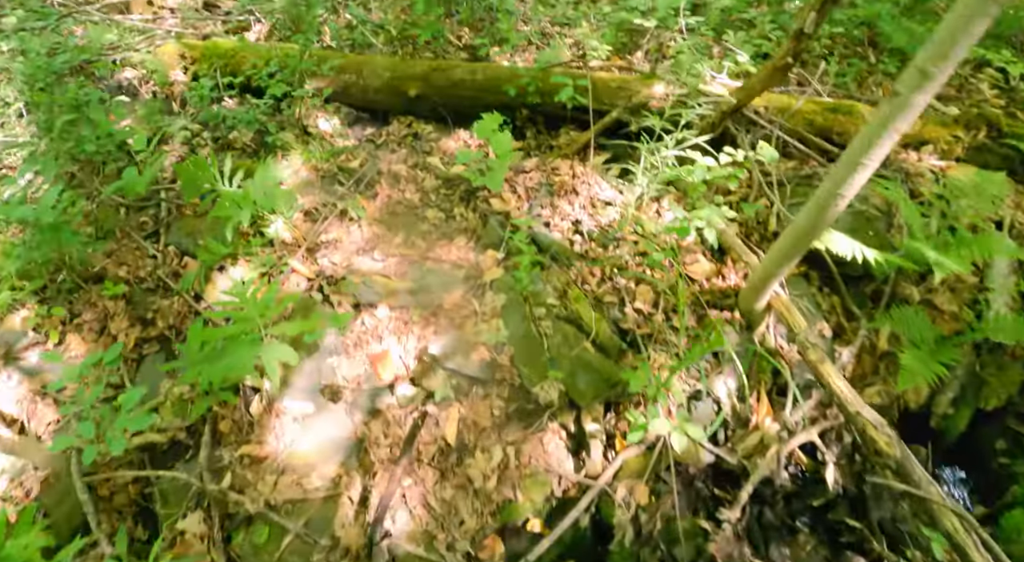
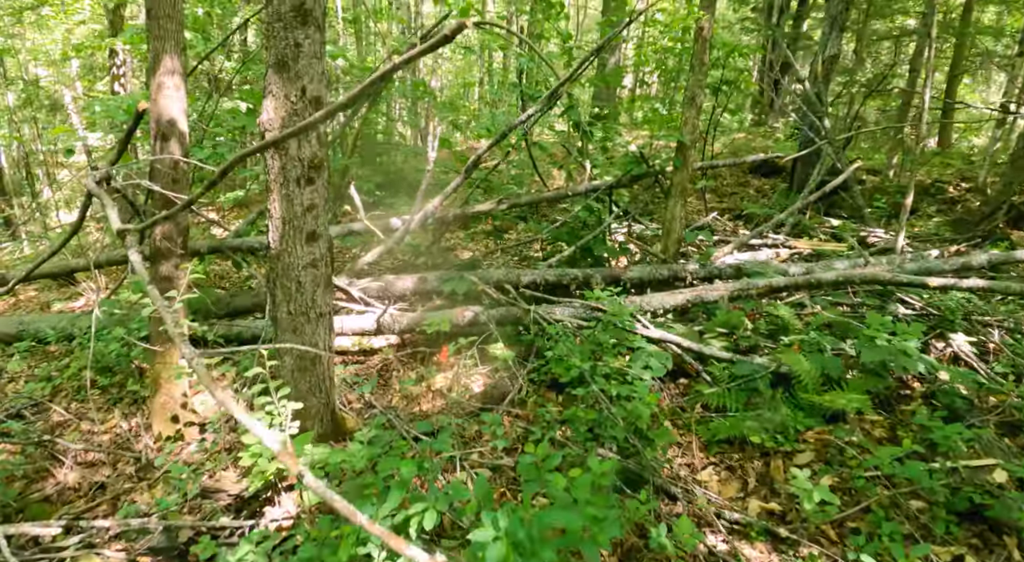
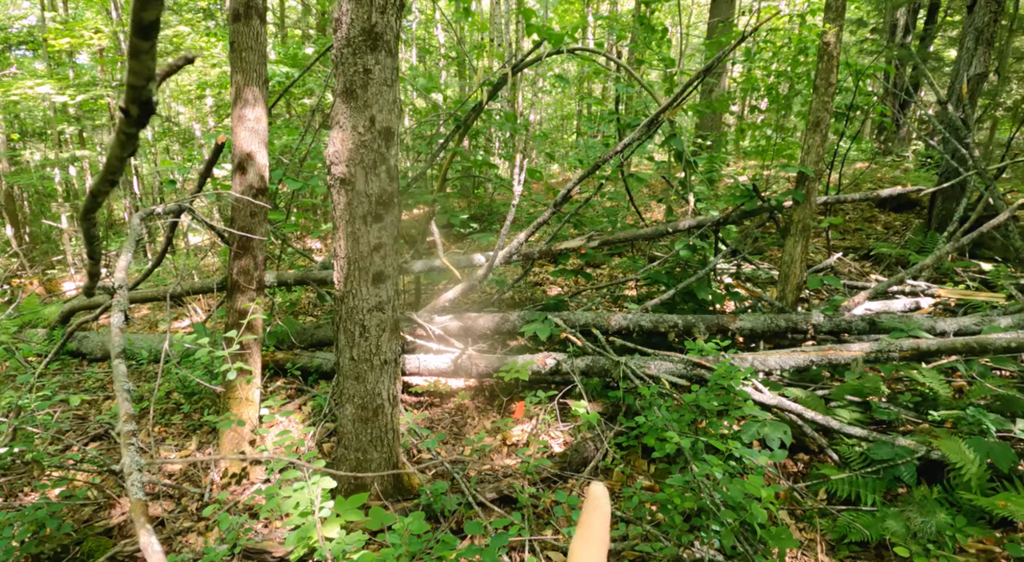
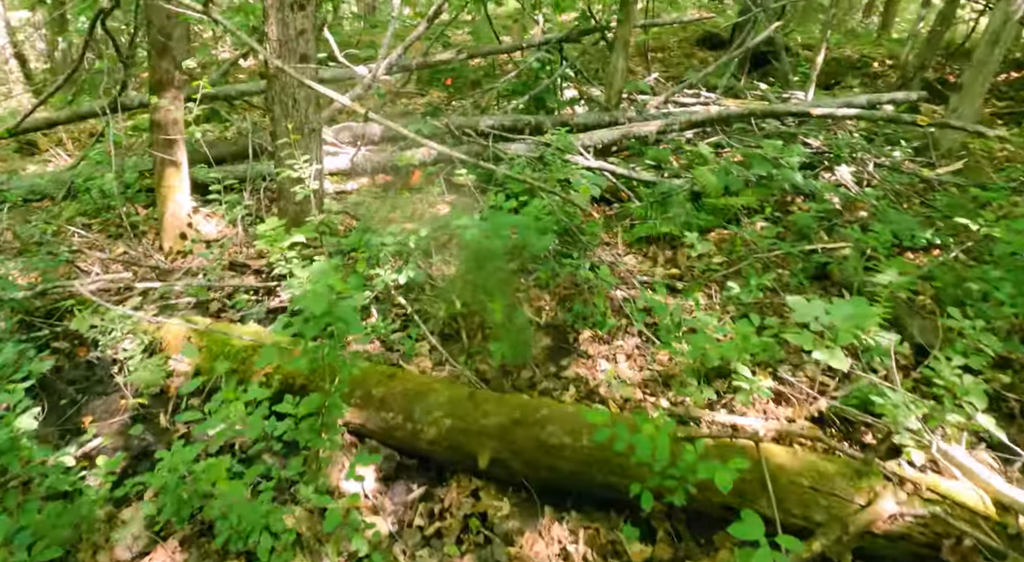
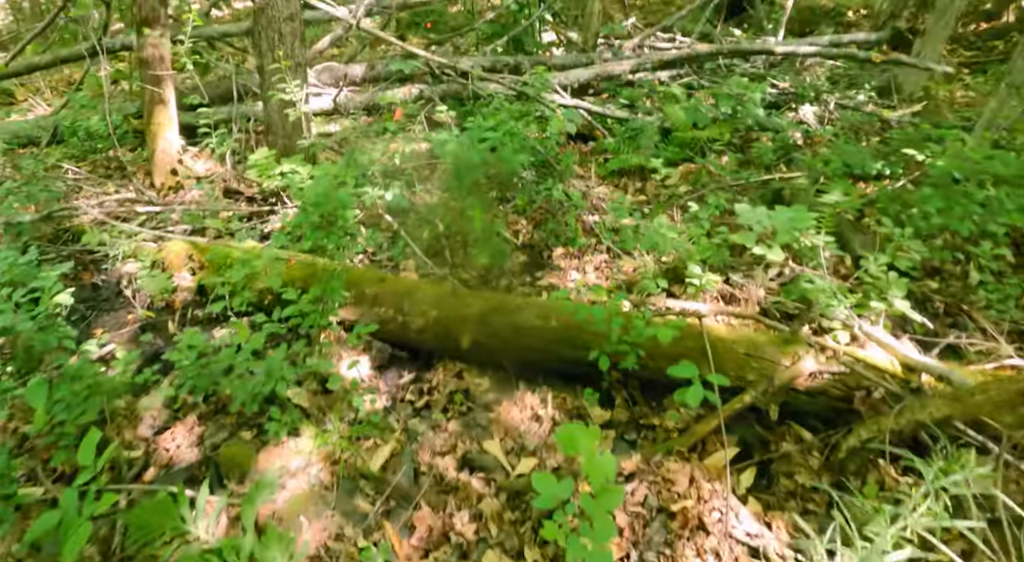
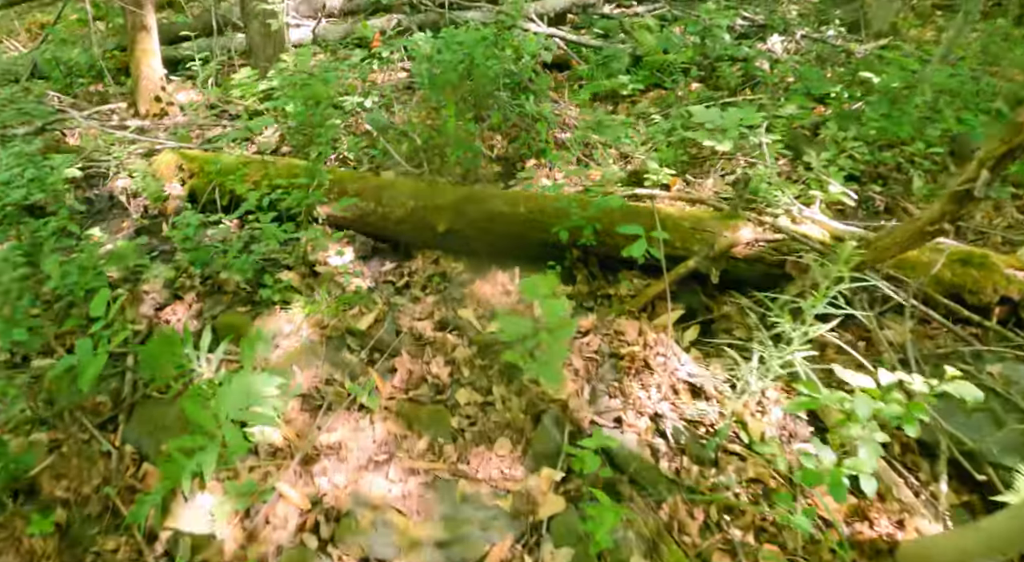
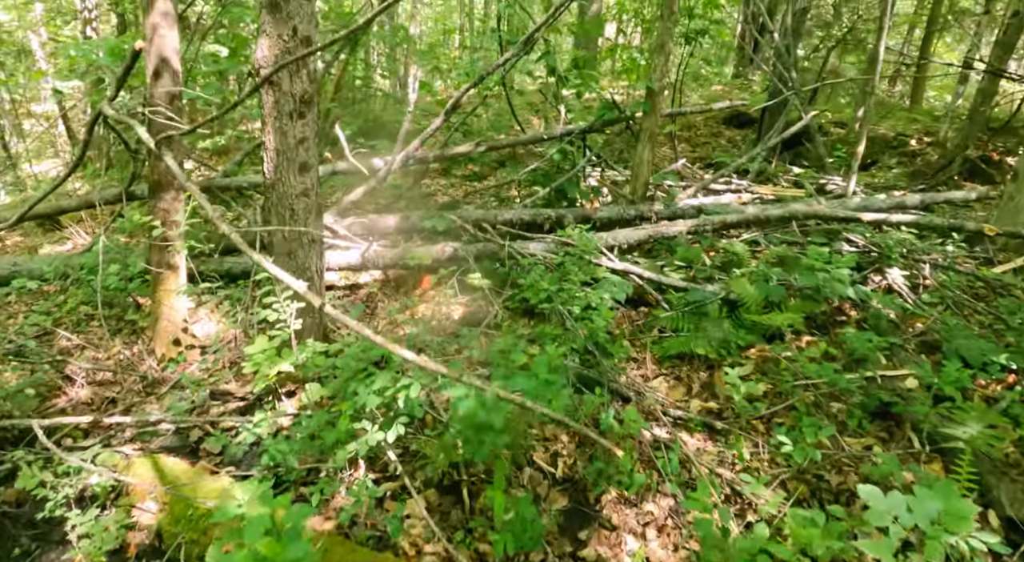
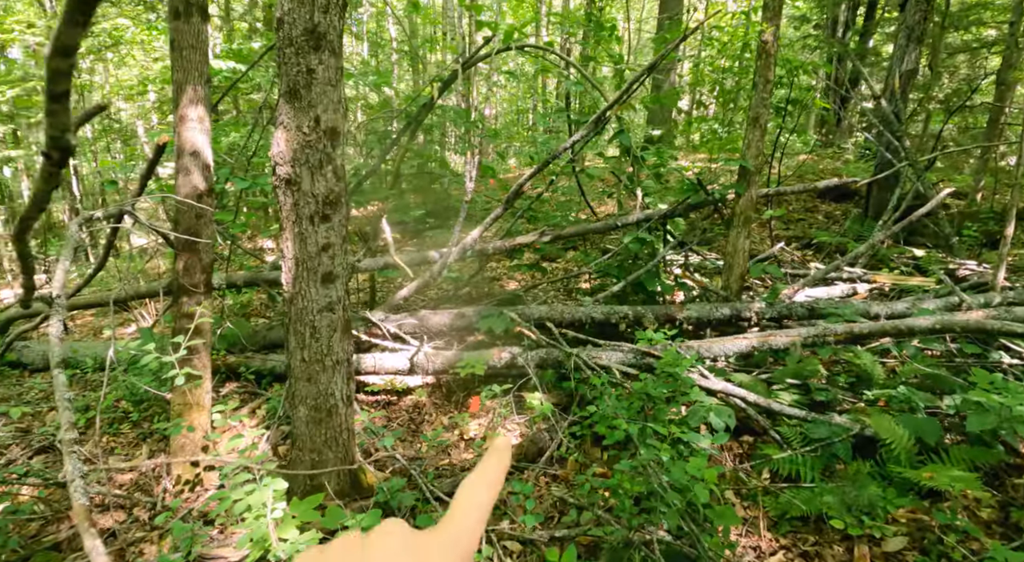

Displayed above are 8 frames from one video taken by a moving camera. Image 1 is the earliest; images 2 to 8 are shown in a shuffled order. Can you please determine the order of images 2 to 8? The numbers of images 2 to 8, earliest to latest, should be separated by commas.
6, 5, 4, 7, 2, 8, 3
